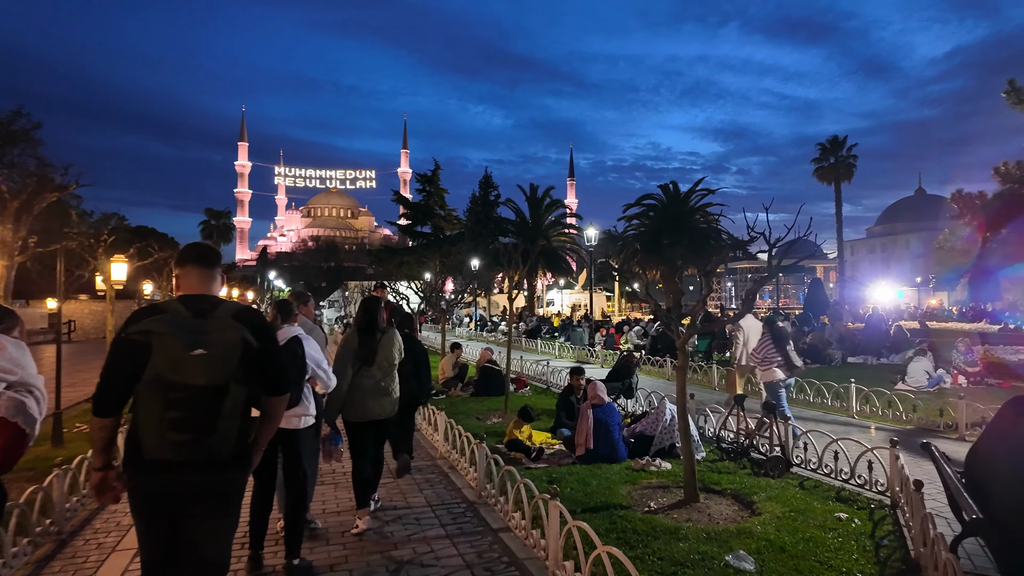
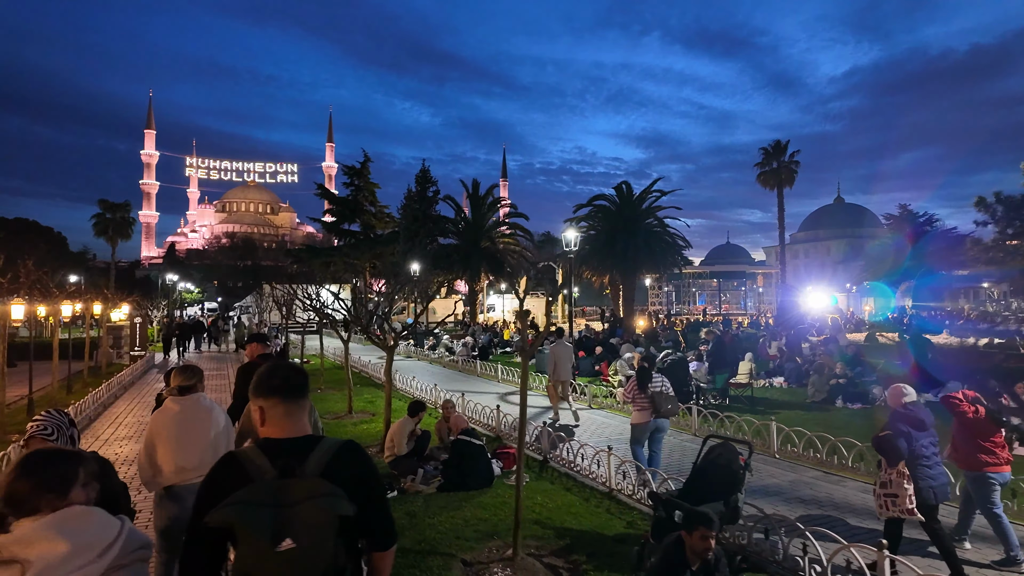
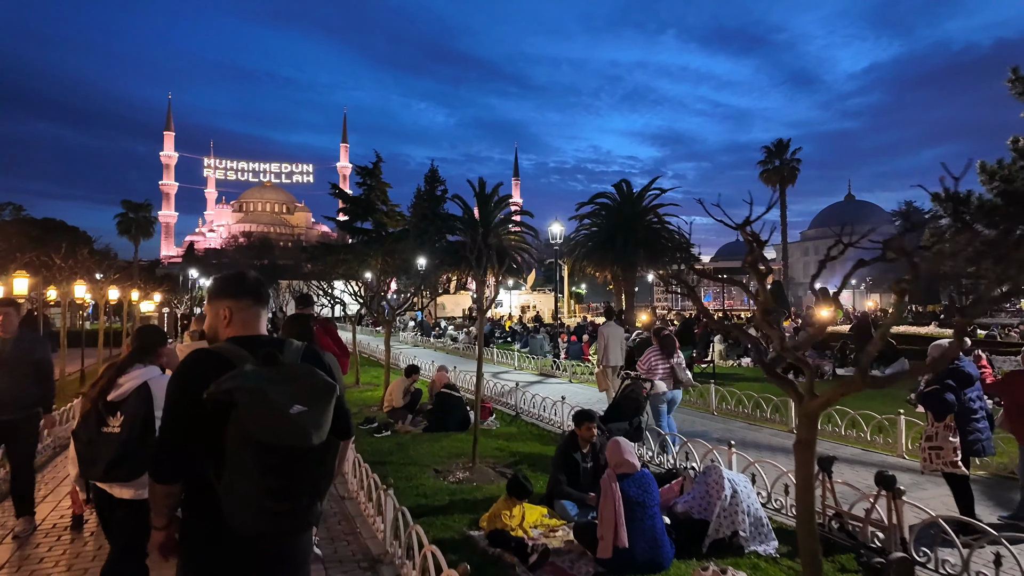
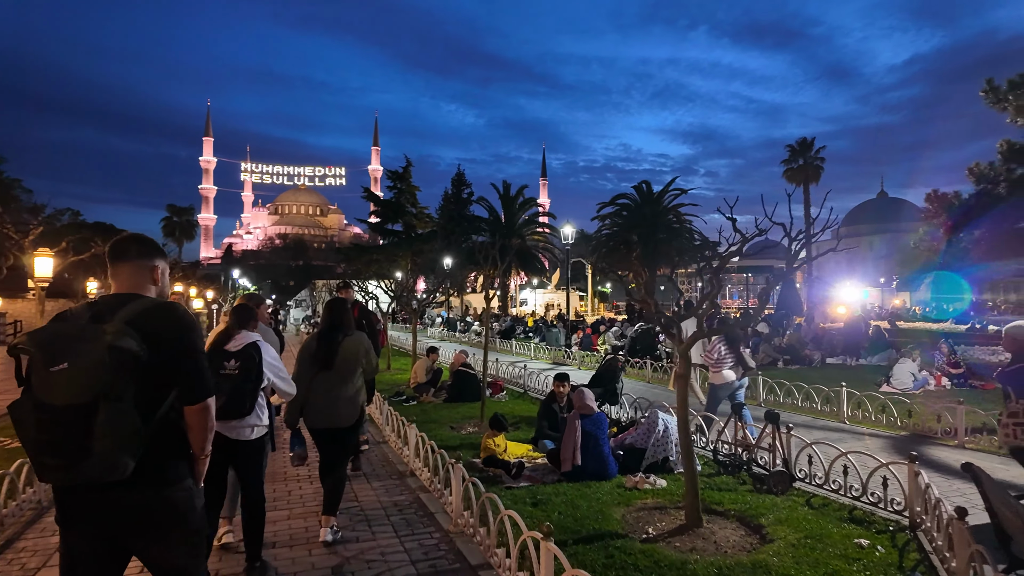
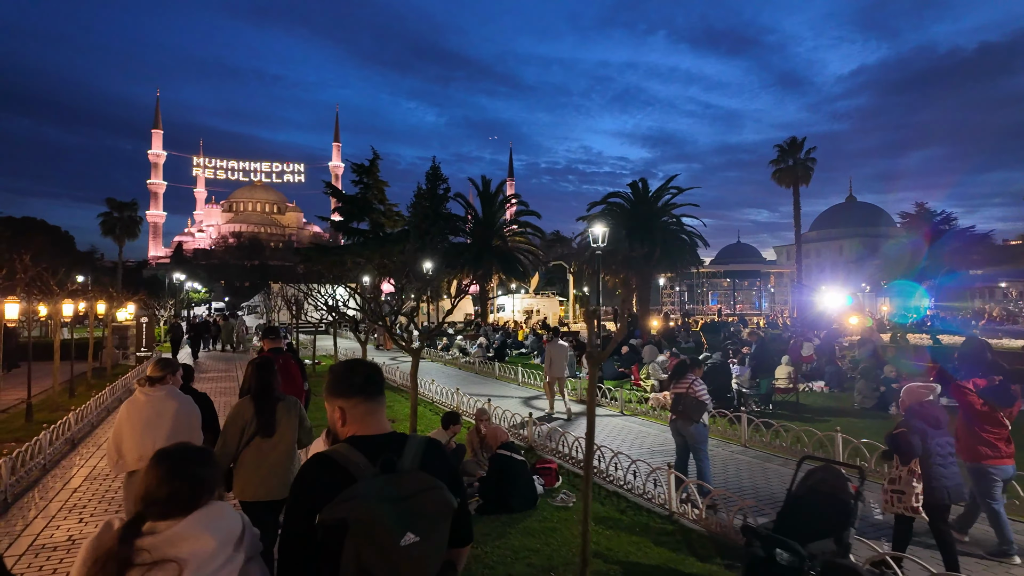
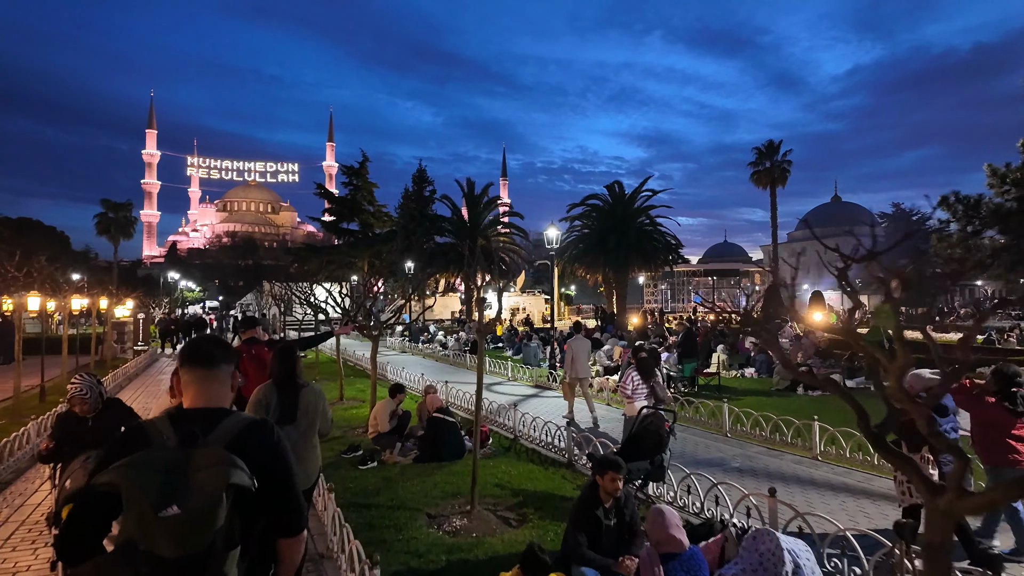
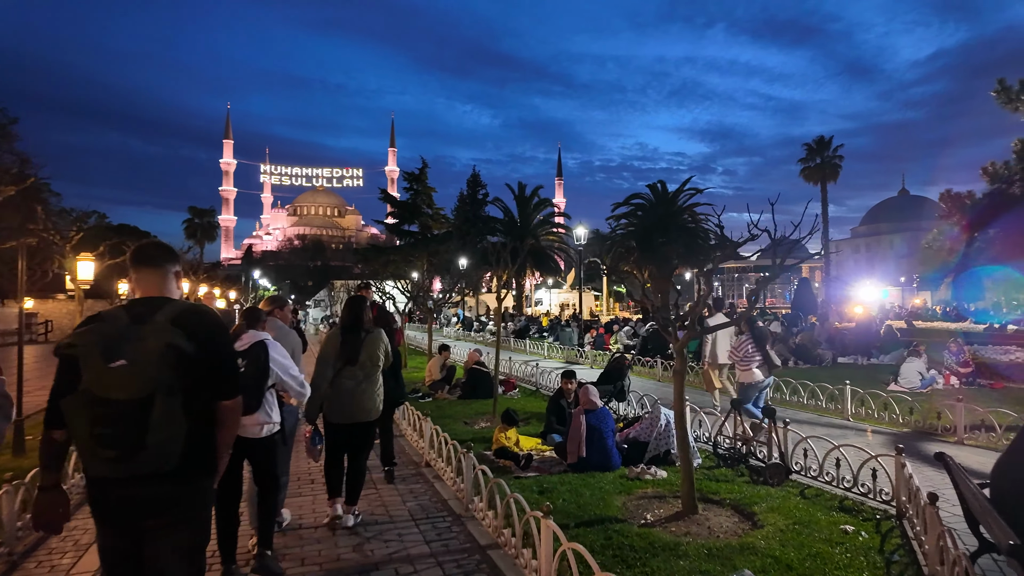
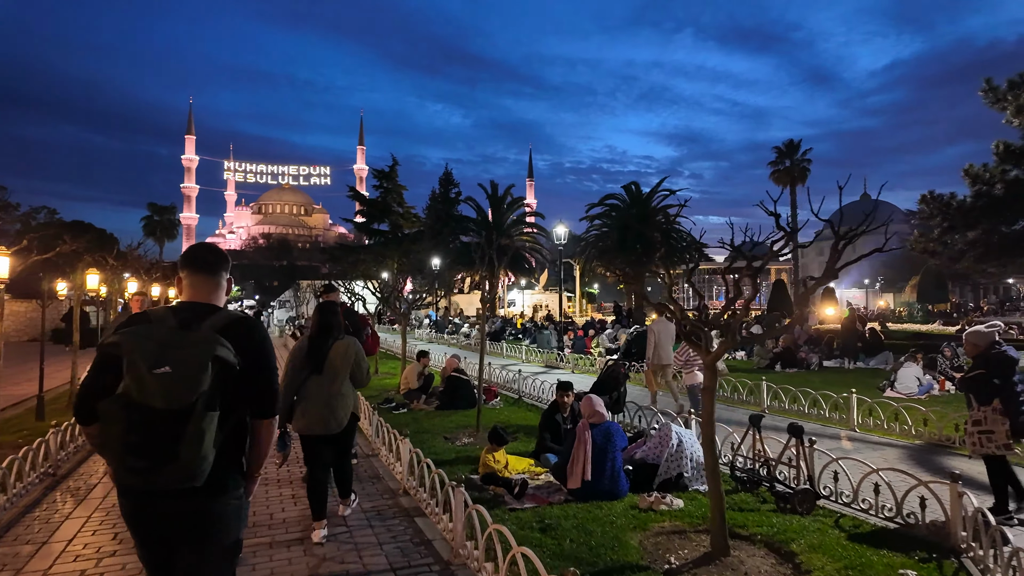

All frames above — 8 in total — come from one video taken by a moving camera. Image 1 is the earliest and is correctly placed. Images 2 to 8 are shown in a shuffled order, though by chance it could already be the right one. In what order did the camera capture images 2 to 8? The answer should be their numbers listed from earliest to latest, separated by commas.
7, 4, 8, 3, 6, 2, 5
